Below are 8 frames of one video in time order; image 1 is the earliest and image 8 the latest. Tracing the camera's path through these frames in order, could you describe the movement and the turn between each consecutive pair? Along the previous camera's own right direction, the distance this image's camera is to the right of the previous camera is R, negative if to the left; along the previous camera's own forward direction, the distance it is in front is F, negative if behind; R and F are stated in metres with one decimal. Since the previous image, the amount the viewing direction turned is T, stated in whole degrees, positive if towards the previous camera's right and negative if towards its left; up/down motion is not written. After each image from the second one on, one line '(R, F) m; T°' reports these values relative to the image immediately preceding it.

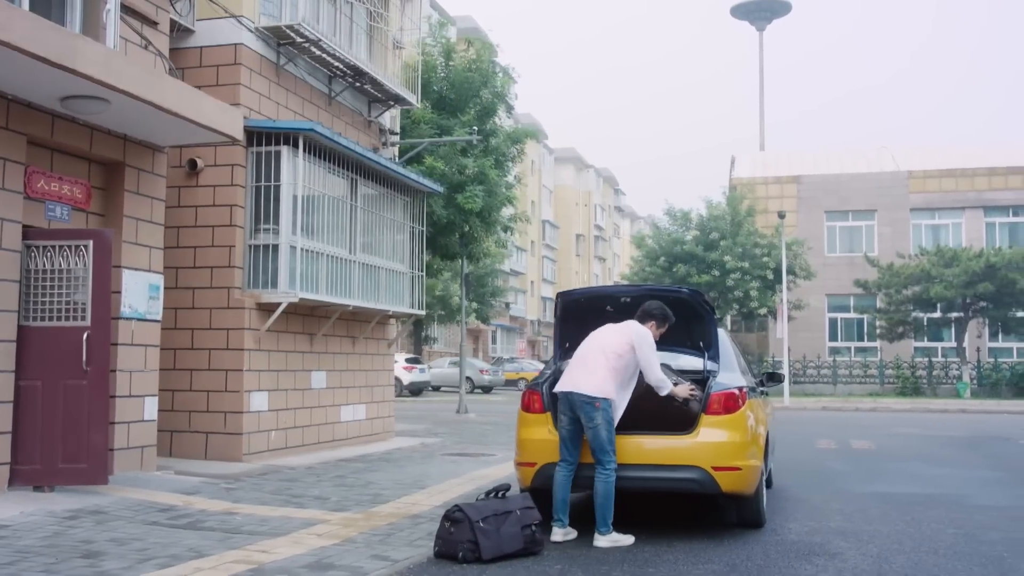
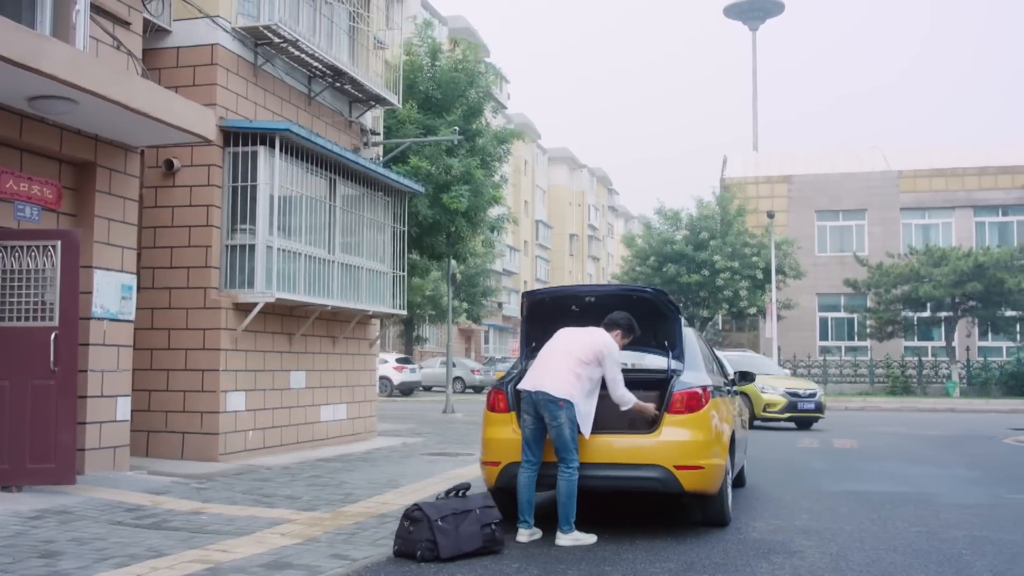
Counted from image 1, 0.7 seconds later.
(+0.2, 0.0) m; 0°
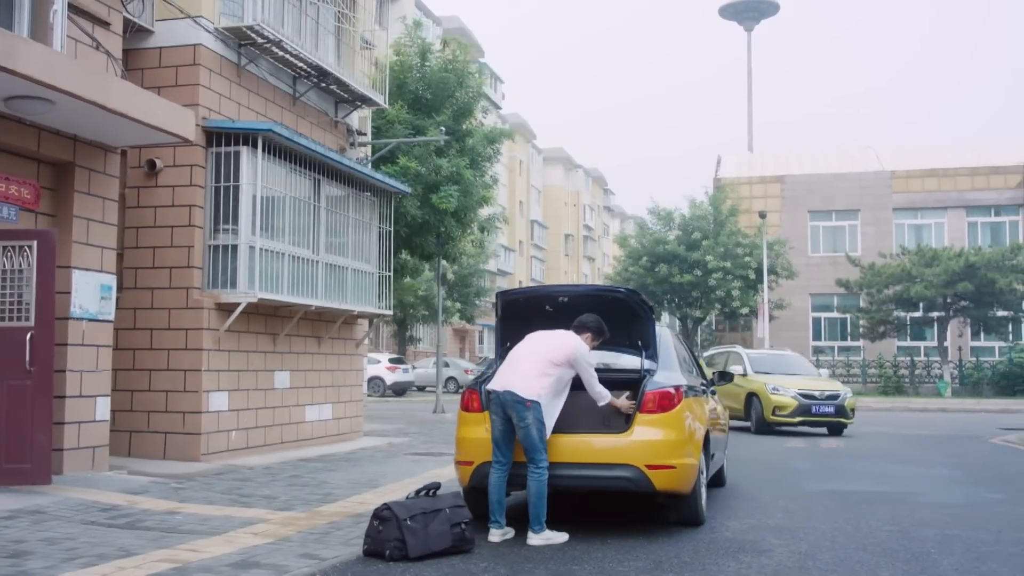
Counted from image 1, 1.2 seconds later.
(+0.2, 0.0) m; 0°
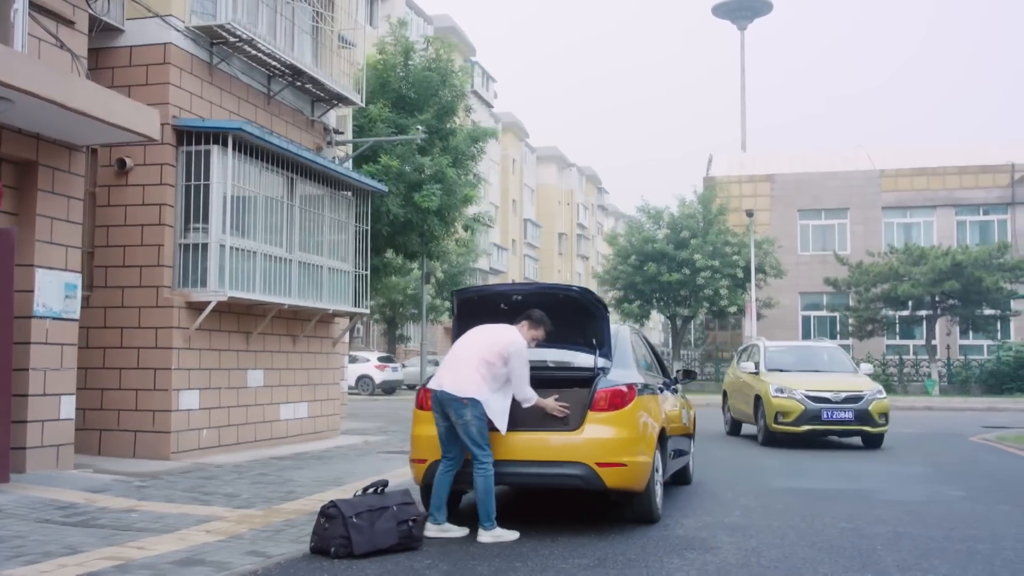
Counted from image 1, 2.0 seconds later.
(+0.3, 0.0) m; 0°
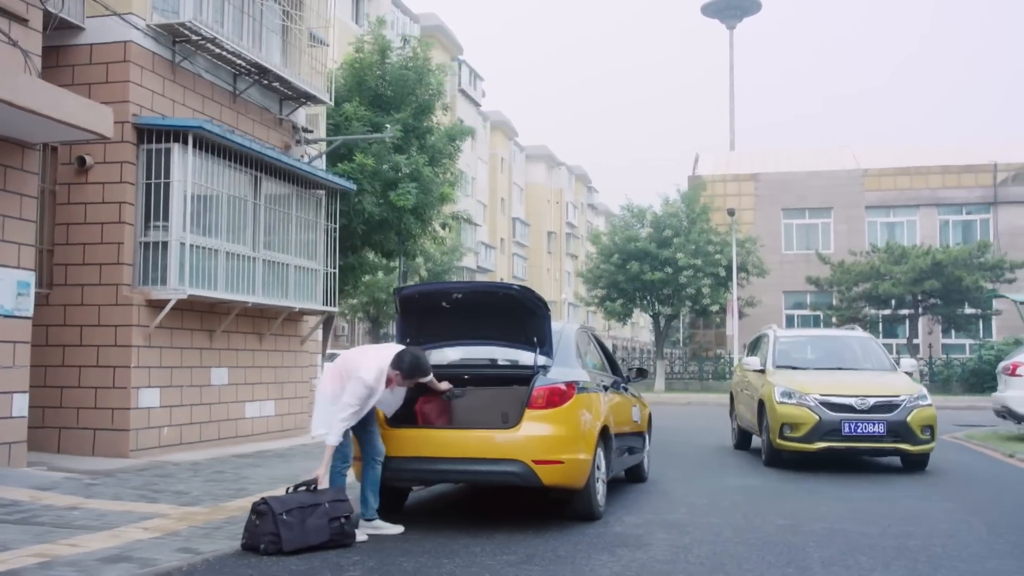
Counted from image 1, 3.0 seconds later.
(+0.4, 0.0) m; 0°
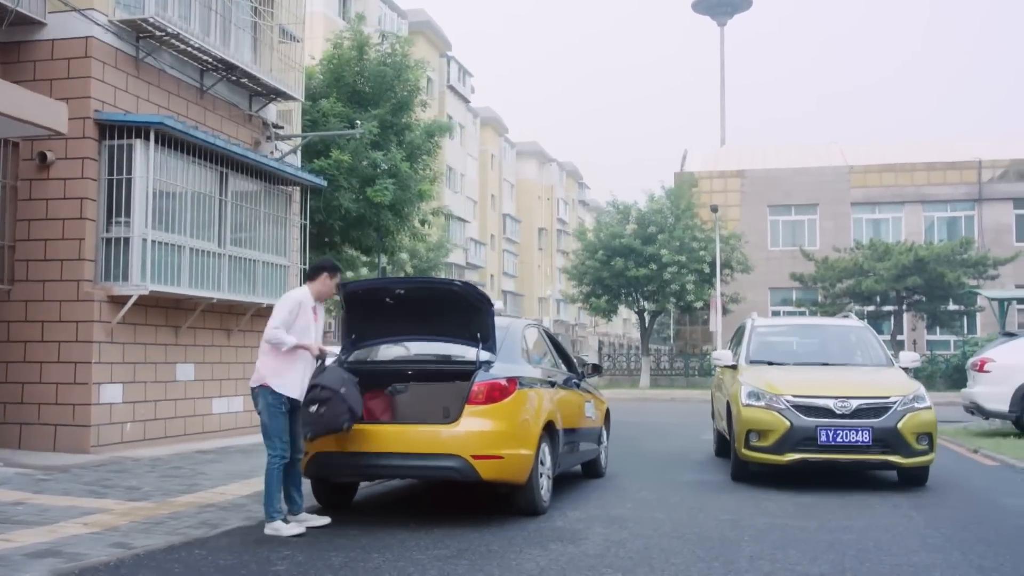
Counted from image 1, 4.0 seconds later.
(+0.4, 0.0) m; 0°
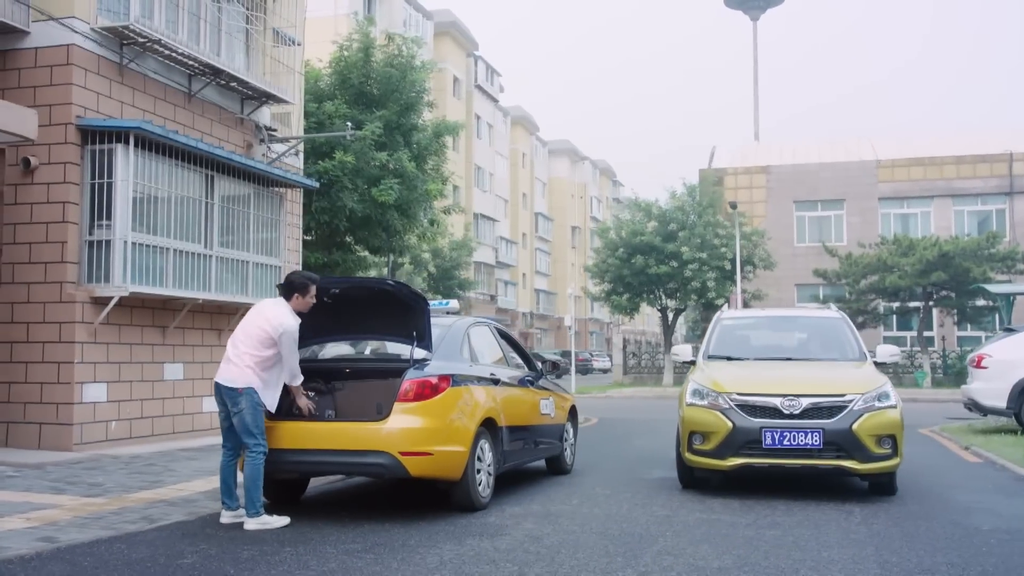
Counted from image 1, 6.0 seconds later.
(+0.8, -0.1) m; -2°
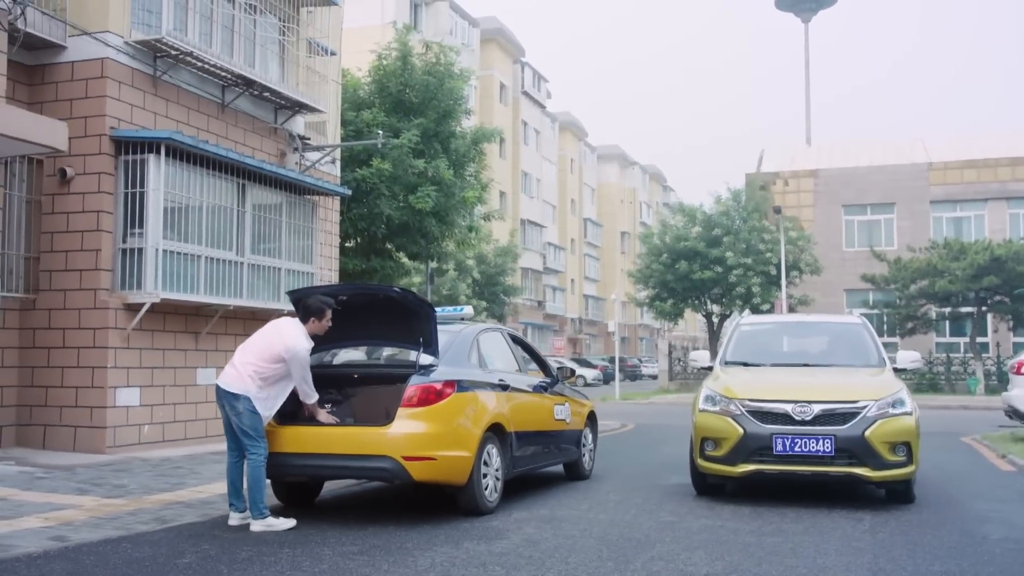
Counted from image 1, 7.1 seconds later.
(+0.3, 0.0) m; -3°
